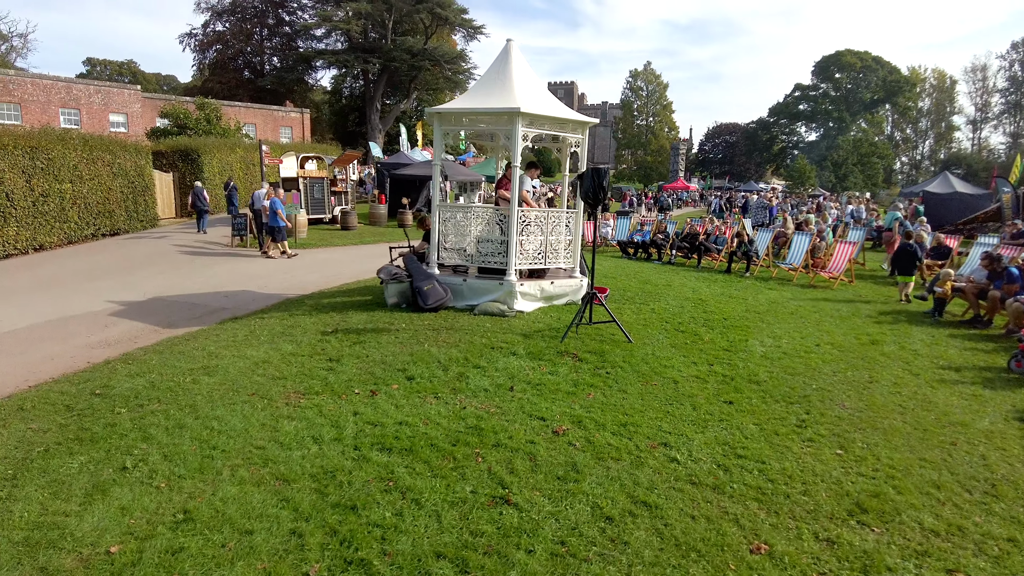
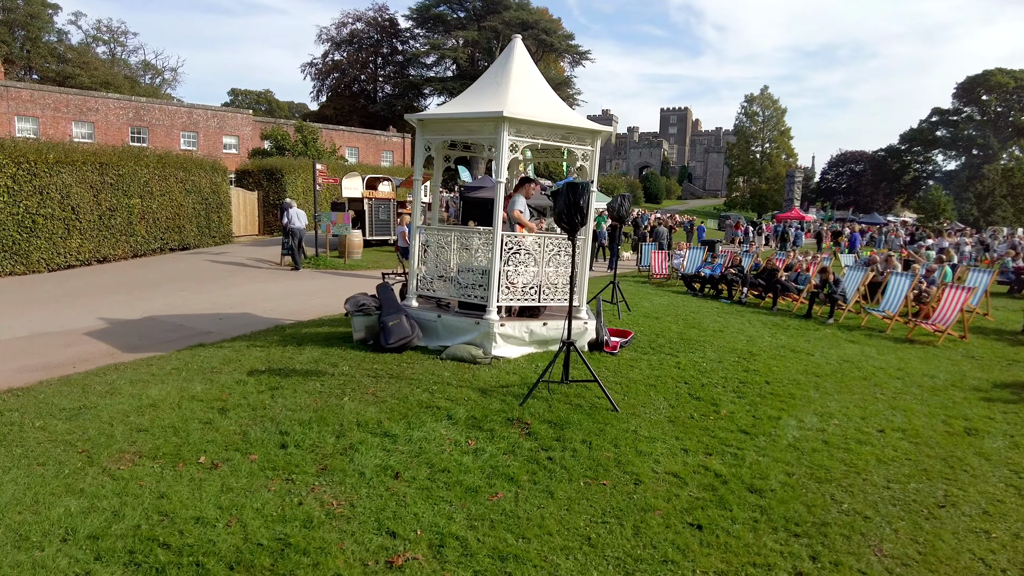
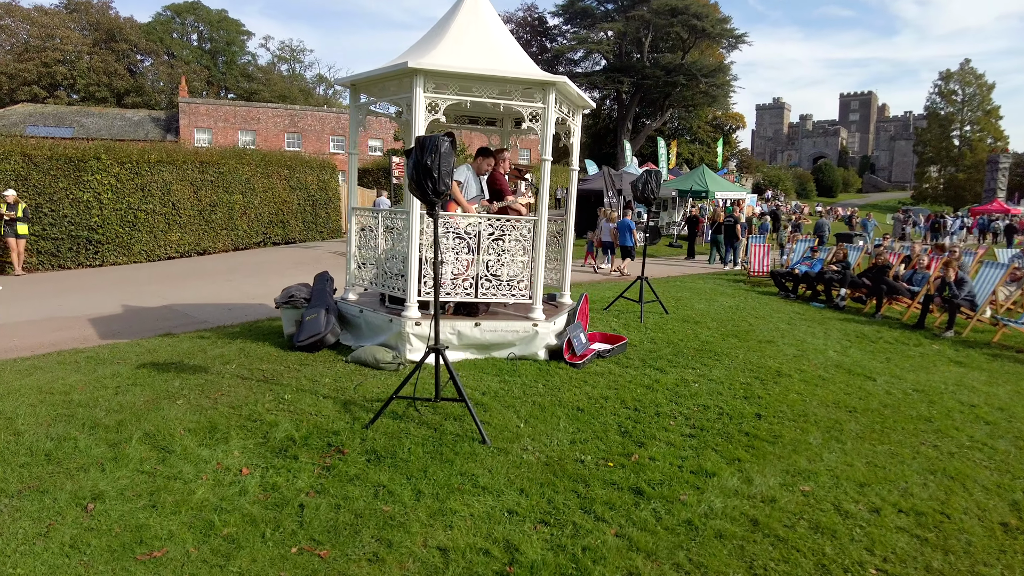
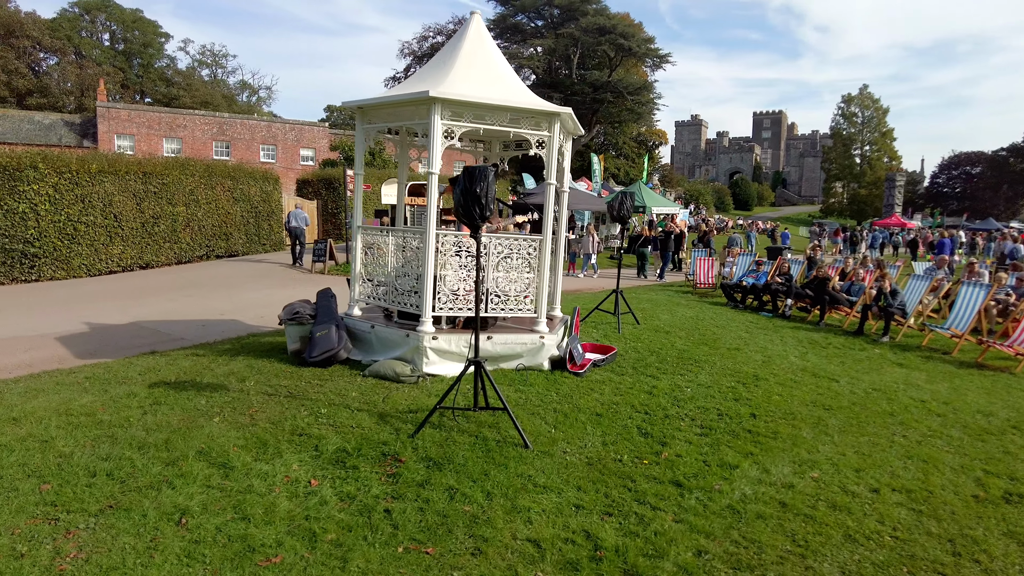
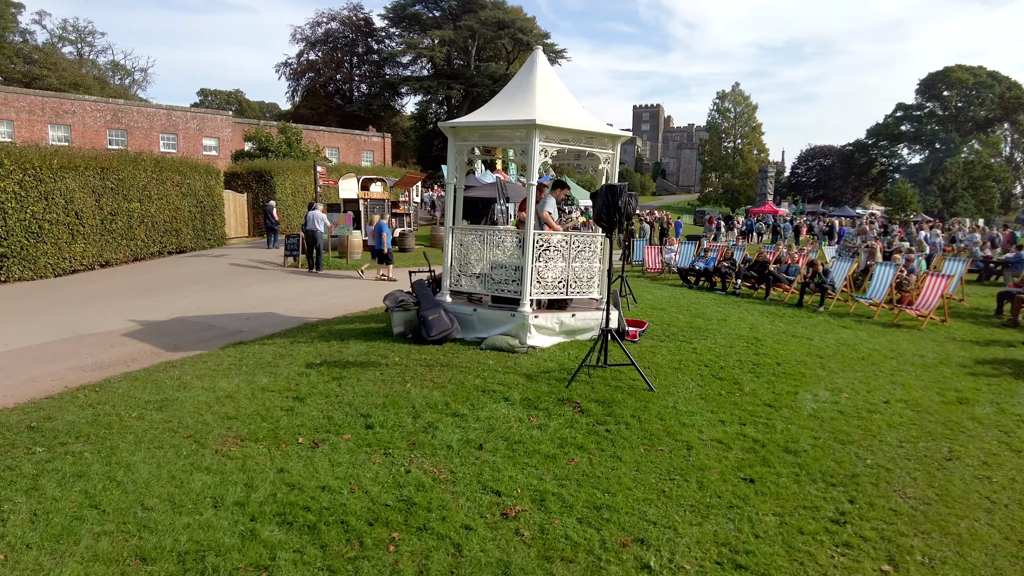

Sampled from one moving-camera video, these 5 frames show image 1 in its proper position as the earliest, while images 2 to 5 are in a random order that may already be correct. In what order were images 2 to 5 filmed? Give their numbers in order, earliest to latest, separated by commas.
5, 2, 4, 3
